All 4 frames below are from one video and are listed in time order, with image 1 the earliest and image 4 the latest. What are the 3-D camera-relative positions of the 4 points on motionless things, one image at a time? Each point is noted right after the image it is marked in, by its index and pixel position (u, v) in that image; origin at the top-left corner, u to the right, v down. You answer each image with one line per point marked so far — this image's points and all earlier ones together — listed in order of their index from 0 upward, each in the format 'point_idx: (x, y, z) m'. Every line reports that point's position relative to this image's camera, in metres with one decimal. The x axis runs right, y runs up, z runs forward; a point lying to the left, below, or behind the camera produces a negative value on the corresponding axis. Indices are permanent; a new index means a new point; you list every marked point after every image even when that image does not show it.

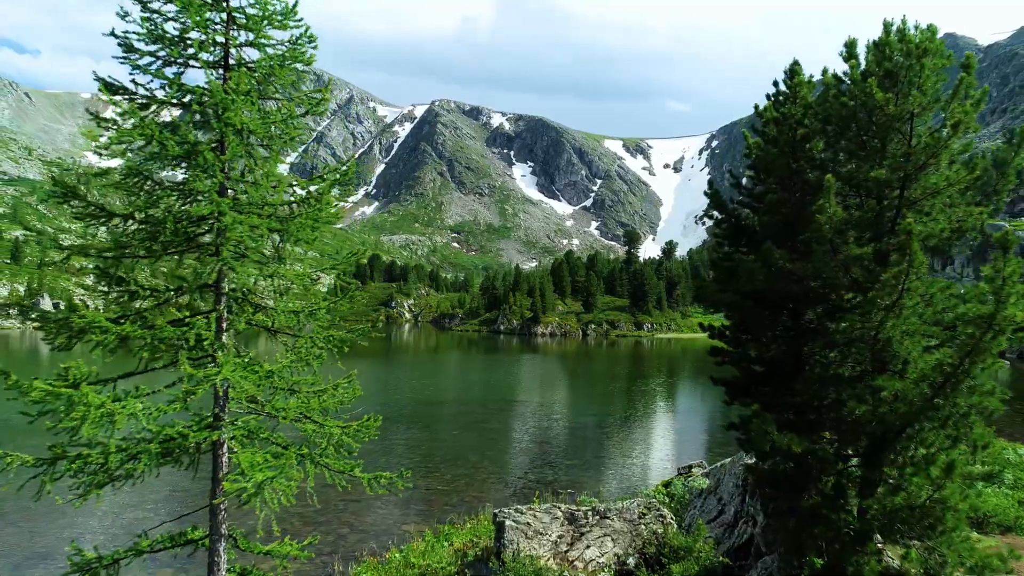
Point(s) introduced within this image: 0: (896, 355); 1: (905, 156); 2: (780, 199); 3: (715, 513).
0: (+7.6, -1.3, +11.0) m
1: (+8.3, +2.8, +11.8) m
2: (+6.6, +2.2, +13.8) m
3: (+6.2, -6.9, +17.3) m
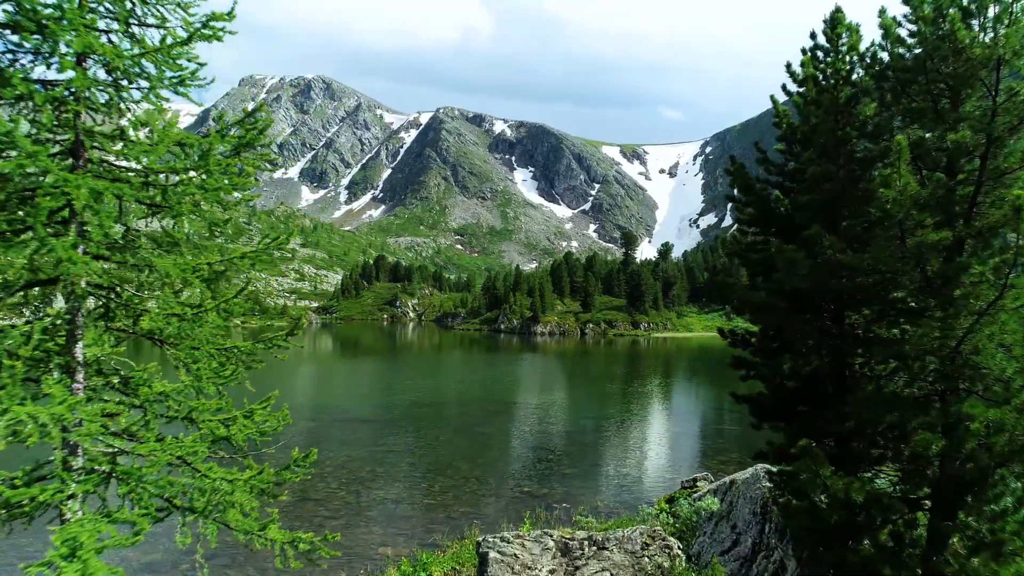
0: (+7.2, -1.3, +8.8) m
1: (+7.9, +2.8, +9.6) m
2: (+6.3, +2.3, +11.6) m
3: (+5.7, -6.8, +15.1) m
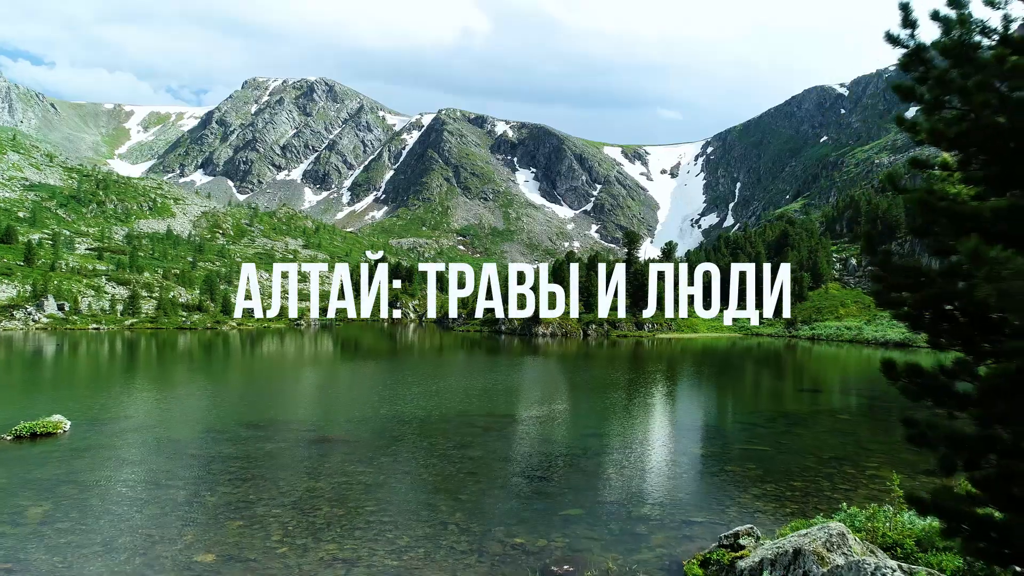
0: (+7.3, -1.5, +9.0) m
1: (+8.1, +2.6, +9.8) m
2: (+6.4, +2.0, +11.8) m
3: (+5.9, -7.1, +15.3) m
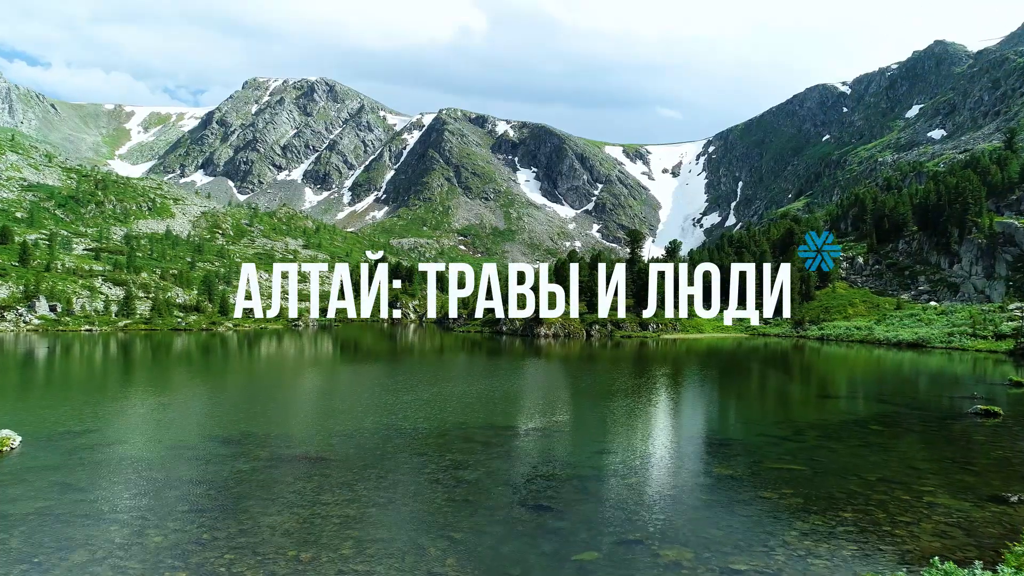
0: (+7.3, -1.5, +7.3) m
1: (+8.0, +2.6, +8.1) m
2: (+6.3, +2.1, +10.1) m
3: (+5.9, -7.0, +13.6) m
